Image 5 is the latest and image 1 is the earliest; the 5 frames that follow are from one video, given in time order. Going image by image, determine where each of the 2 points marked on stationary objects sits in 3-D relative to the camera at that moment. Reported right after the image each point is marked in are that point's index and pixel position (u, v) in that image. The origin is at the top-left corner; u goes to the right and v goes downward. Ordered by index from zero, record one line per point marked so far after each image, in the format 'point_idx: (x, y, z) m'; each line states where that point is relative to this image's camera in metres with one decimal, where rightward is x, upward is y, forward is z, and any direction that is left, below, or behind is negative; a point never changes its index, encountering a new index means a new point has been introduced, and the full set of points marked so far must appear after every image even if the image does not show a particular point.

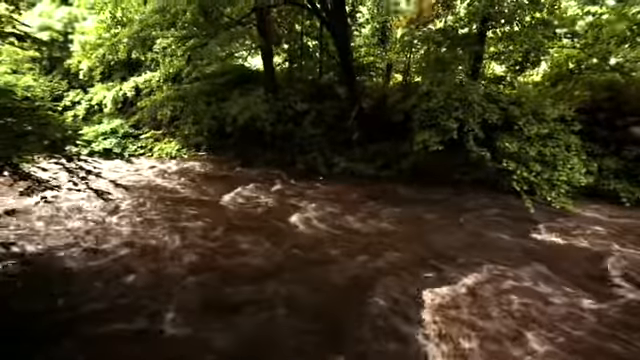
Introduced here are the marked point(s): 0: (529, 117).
0: (+3.2, +1.0, +9.6) m
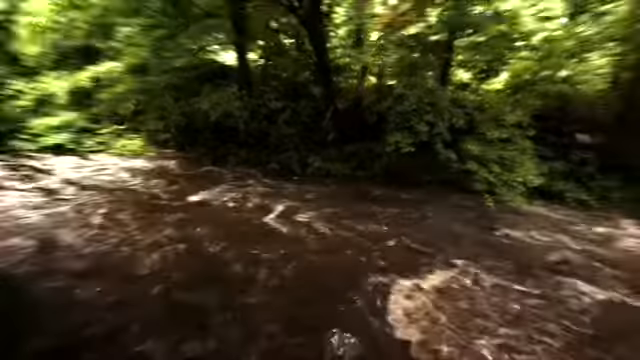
0: (+2.9, +1.0, +10.4) m
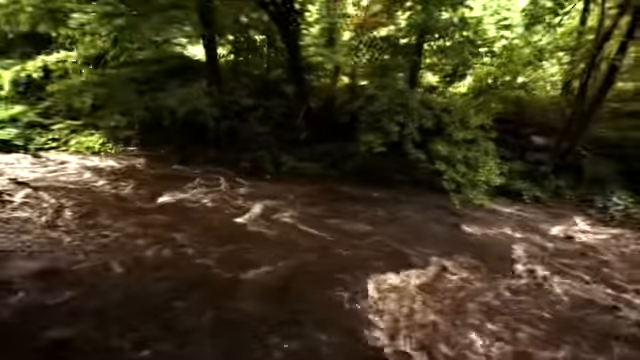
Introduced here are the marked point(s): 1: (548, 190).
0: (+2.4, +1.0, +10.8) m
1: (+4.0, -0.2, +10.9) m
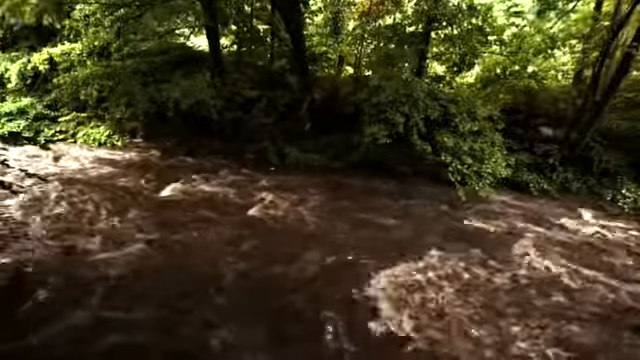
0: (+2.5, +1.1, +10.6) m
1: (+4.0, 0.0, +10.7) m
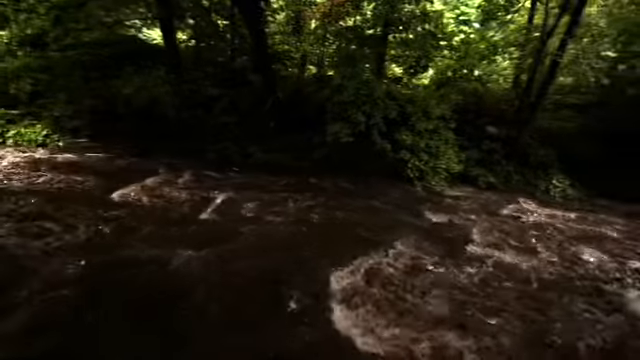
0: (+1.8, +1.1, +10.8) m
1: (+3.3, 0.0, +11.2) m
